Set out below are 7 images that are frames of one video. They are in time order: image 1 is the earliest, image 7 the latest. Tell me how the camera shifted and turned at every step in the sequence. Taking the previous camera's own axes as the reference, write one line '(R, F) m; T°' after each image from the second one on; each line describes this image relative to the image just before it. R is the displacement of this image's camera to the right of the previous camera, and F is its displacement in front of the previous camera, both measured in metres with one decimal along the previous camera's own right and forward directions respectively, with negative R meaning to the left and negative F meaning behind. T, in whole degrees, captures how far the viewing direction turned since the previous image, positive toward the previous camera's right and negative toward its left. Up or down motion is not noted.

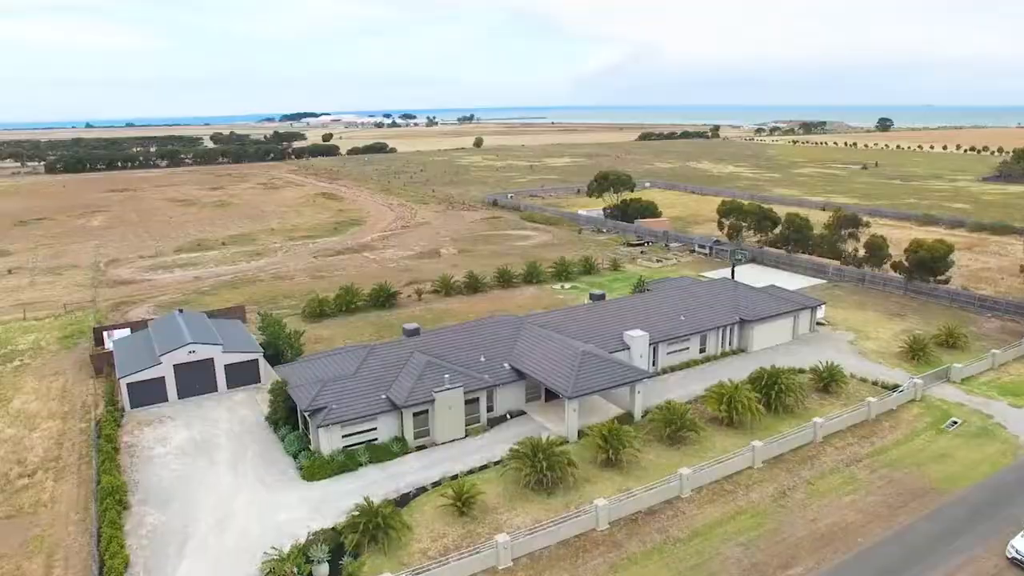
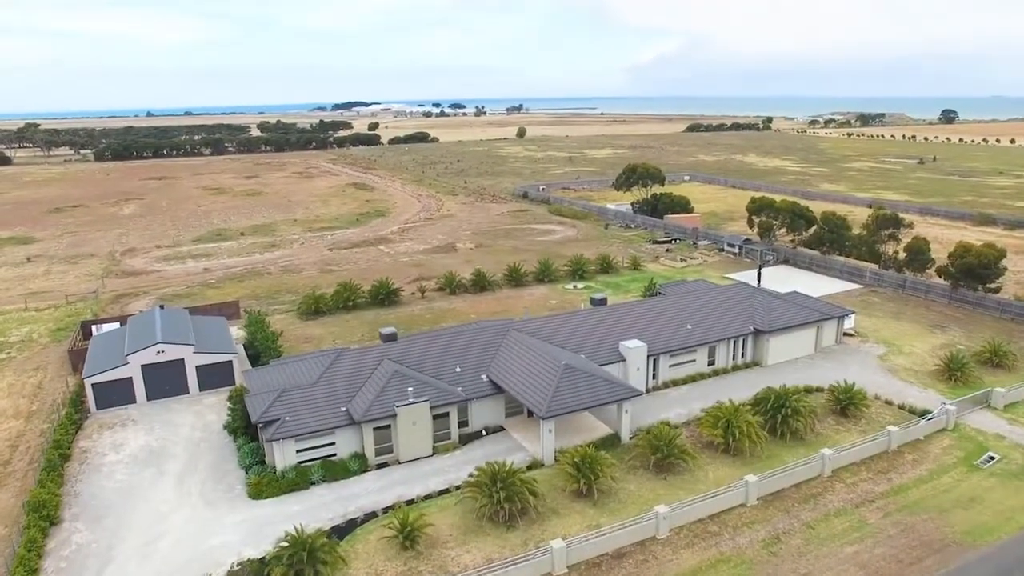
(+2.4, +2.6) m; -4°
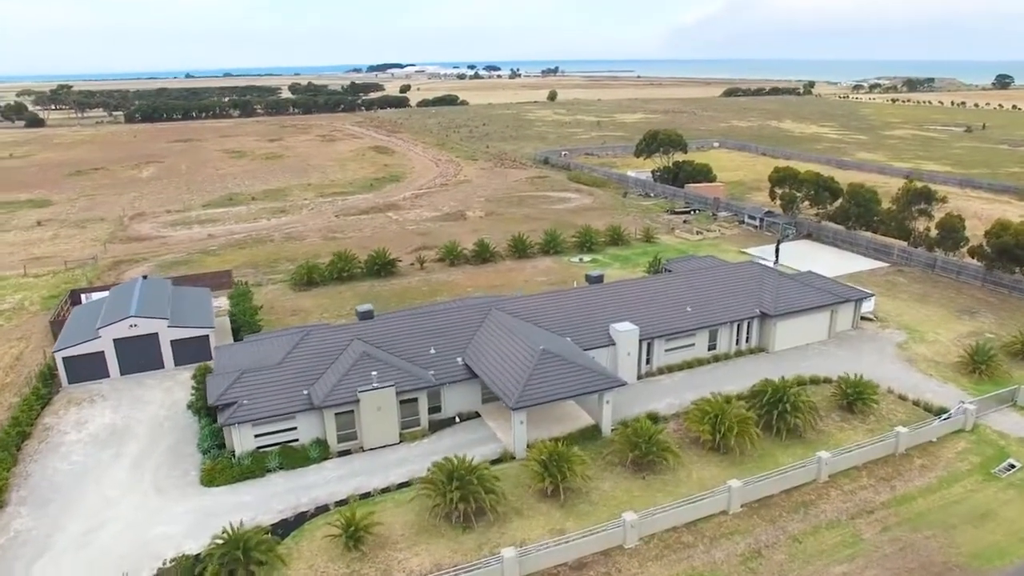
(+1.8, +1.9) m; -3°
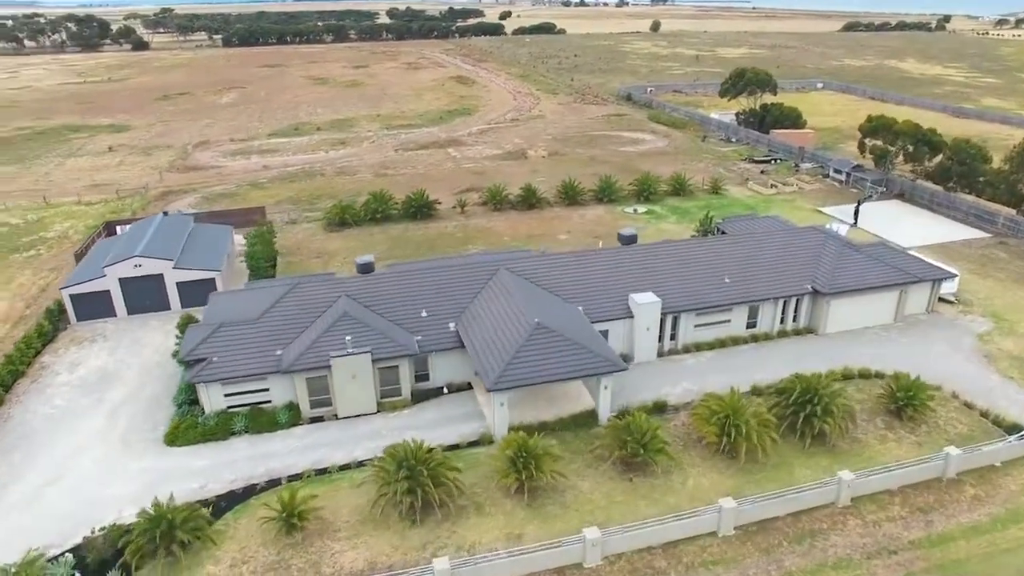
(+2.8, +2.8) m; -7°
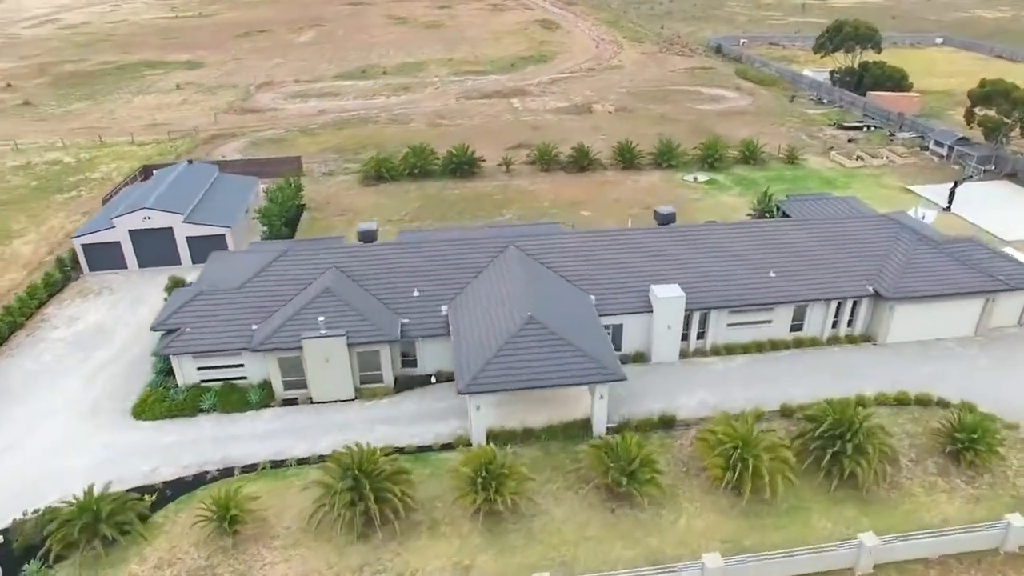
(+2.3, +2.6) m; -7°
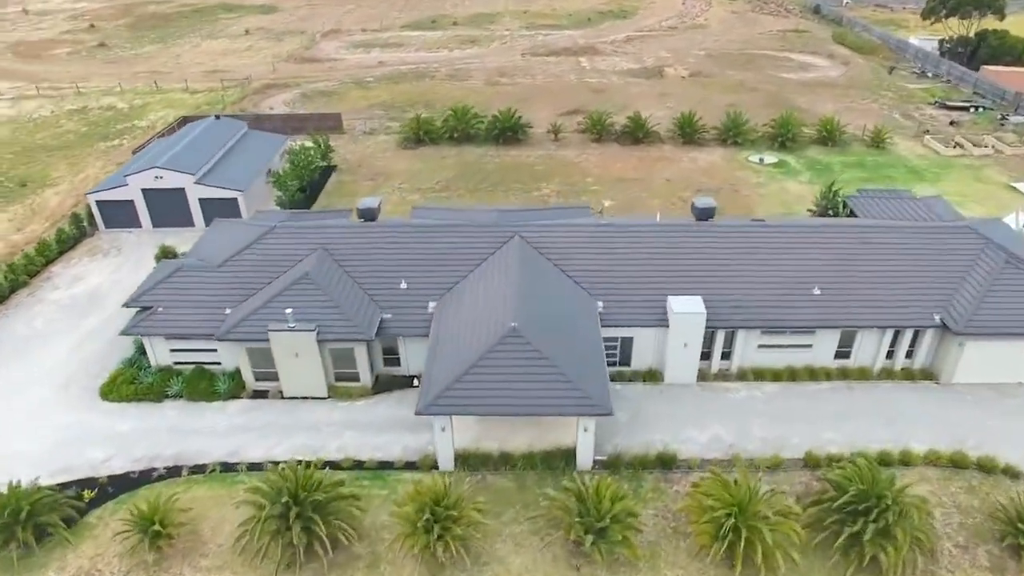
(+2.1, +2.4) m; -7°
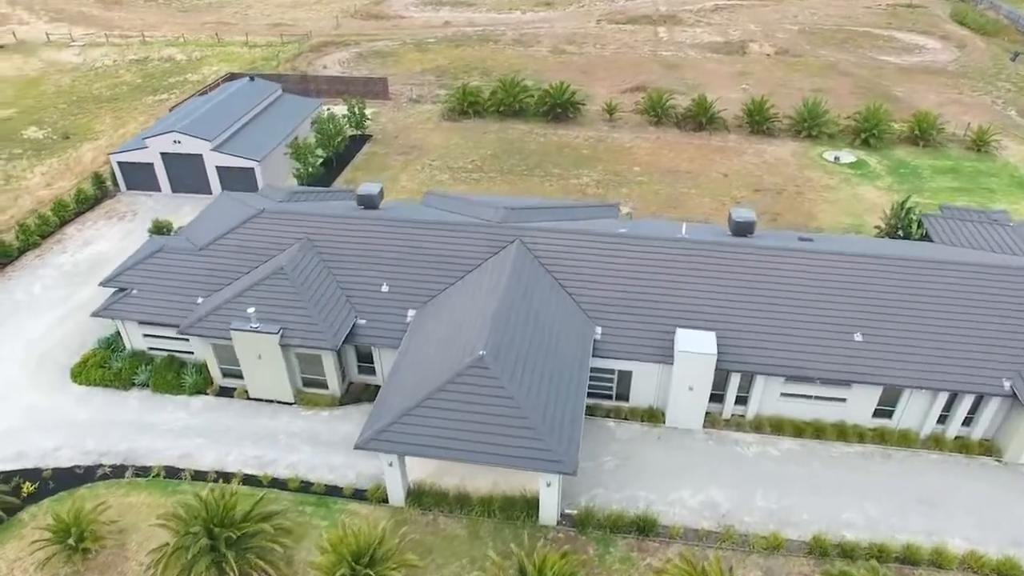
(+2.0, +2.1) m; -7°
